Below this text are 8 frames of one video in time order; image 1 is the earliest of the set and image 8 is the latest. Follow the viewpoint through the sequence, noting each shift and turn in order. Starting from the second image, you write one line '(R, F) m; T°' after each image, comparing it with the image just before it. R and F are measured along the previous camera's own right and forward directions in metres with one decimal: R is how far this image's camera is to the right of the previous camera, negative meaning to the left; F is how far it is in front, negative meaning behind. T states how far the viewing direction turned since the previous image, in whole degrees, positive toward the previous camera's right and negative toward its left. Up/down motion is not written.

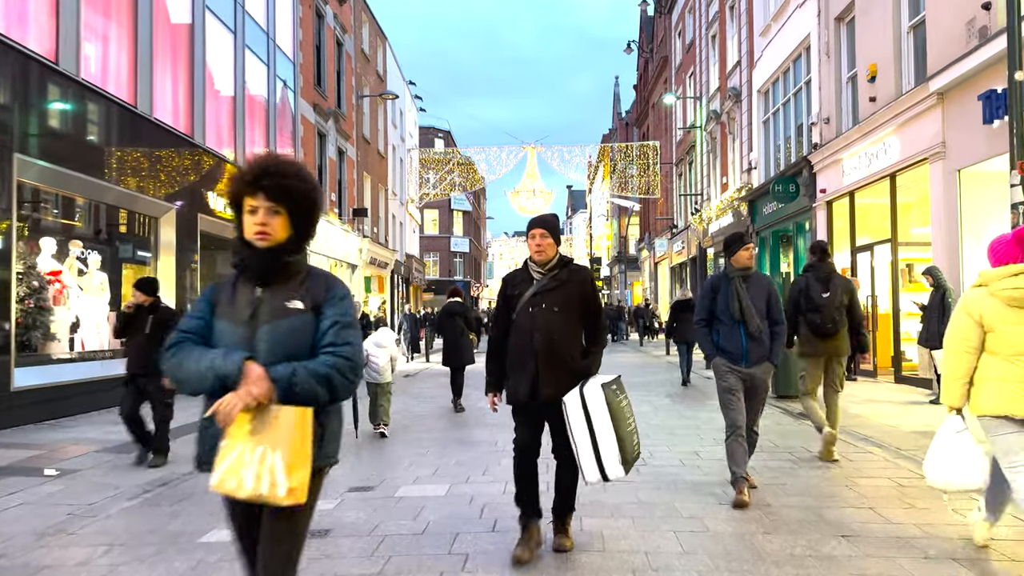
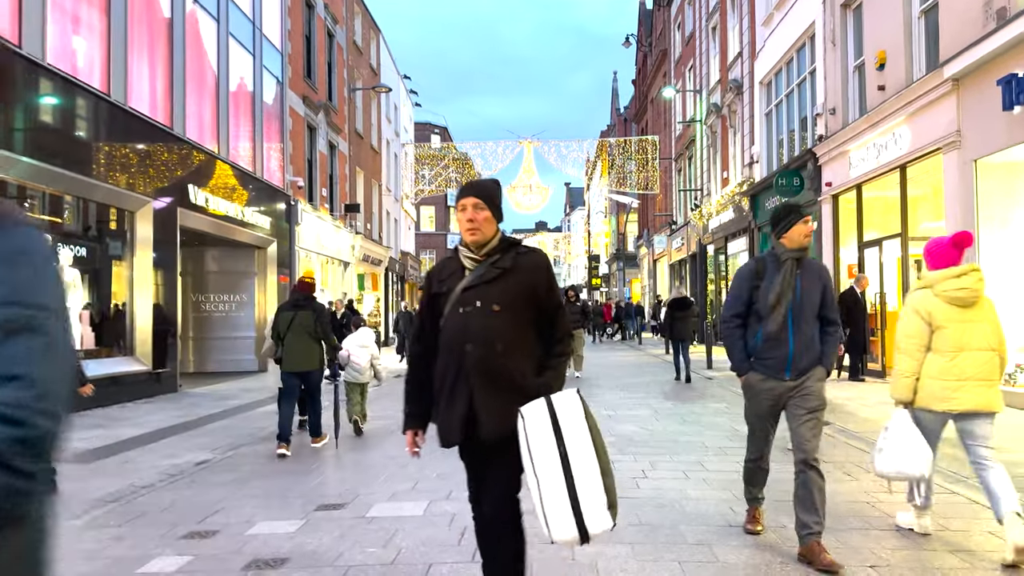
(+0.1, +0.5) m; 0°
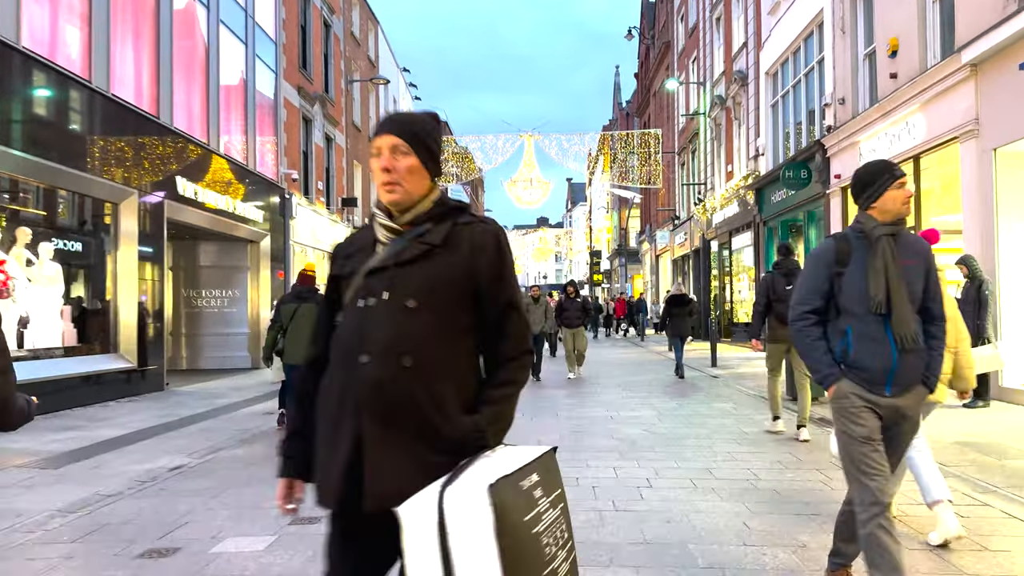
(+0.1, +0.4) m; 0°
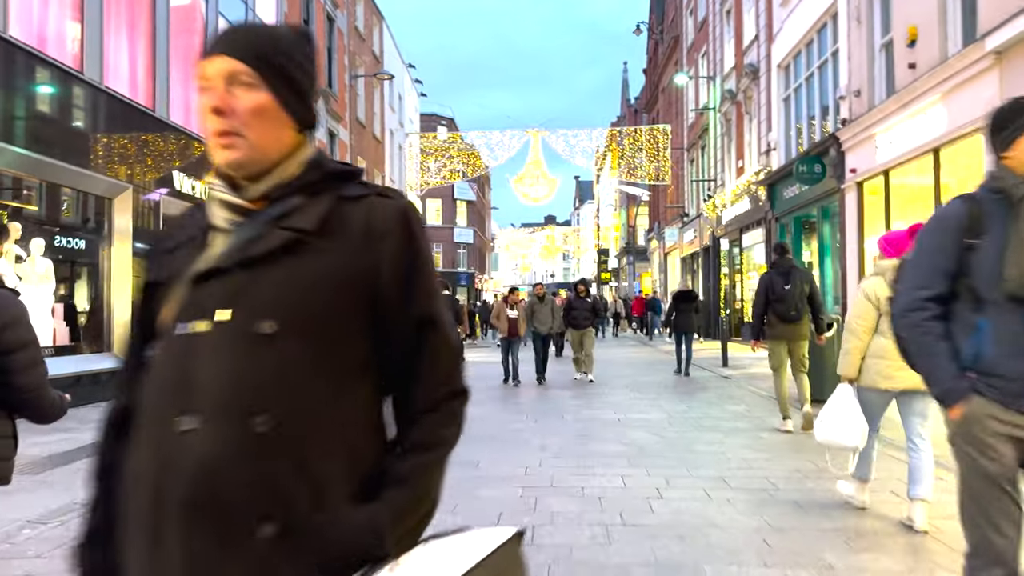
(0.0, +0.3) m; -1°
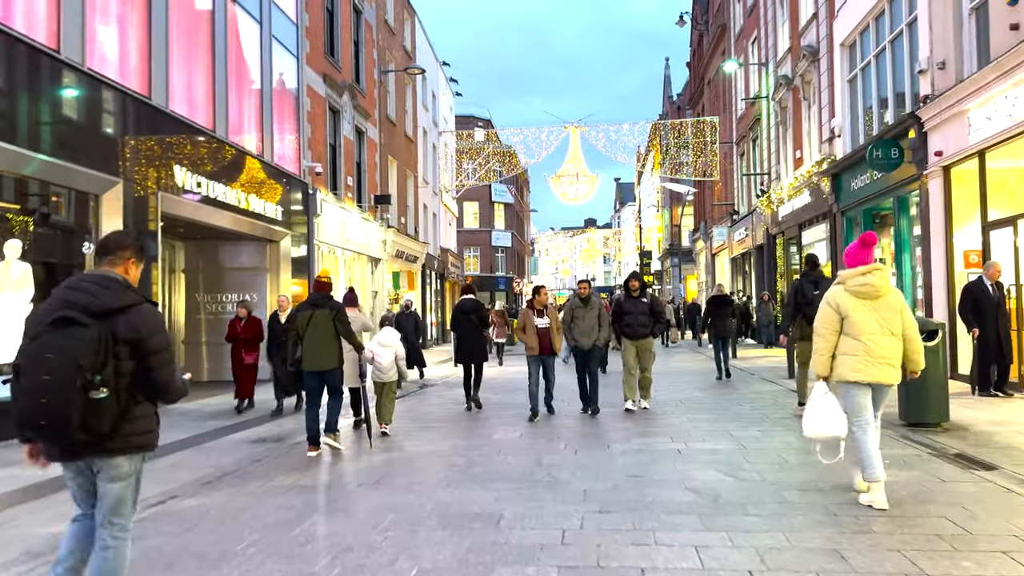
(+0.1, +1.4) m; -3°
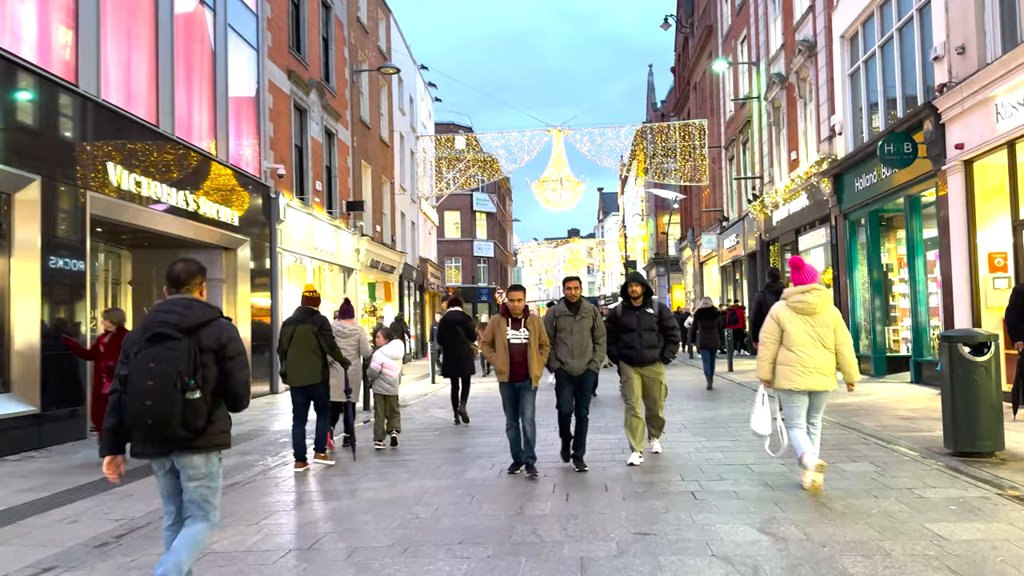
(+0.1, +1.2) m; +1°
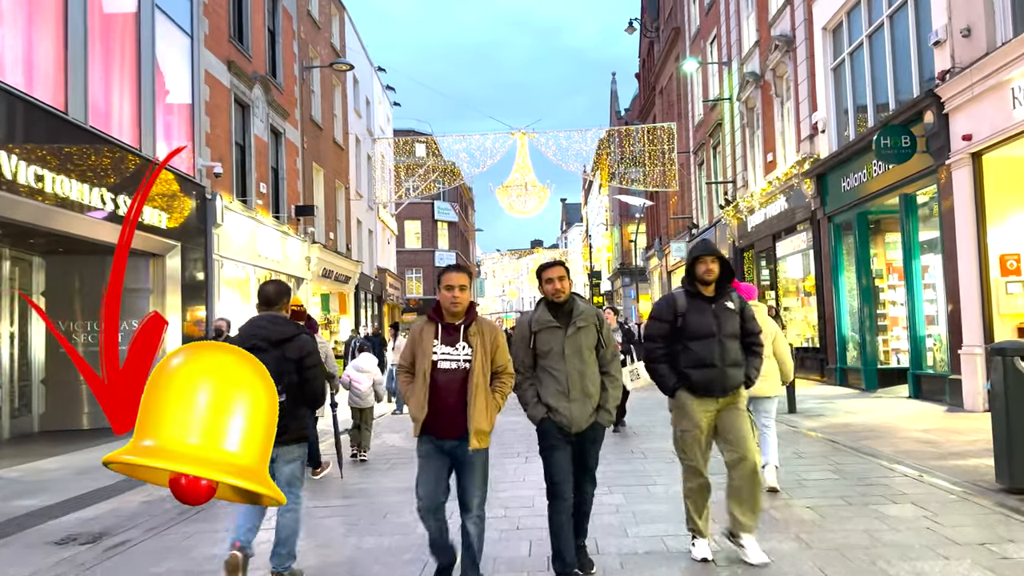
(0.0, +1.2) m; +3°
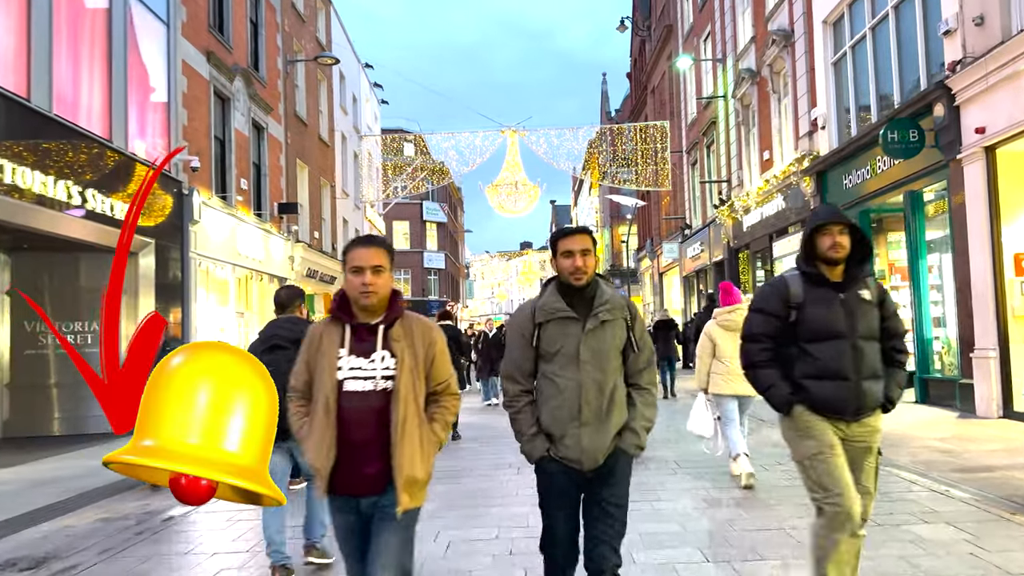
(0.0, +0.5) m; +1°
